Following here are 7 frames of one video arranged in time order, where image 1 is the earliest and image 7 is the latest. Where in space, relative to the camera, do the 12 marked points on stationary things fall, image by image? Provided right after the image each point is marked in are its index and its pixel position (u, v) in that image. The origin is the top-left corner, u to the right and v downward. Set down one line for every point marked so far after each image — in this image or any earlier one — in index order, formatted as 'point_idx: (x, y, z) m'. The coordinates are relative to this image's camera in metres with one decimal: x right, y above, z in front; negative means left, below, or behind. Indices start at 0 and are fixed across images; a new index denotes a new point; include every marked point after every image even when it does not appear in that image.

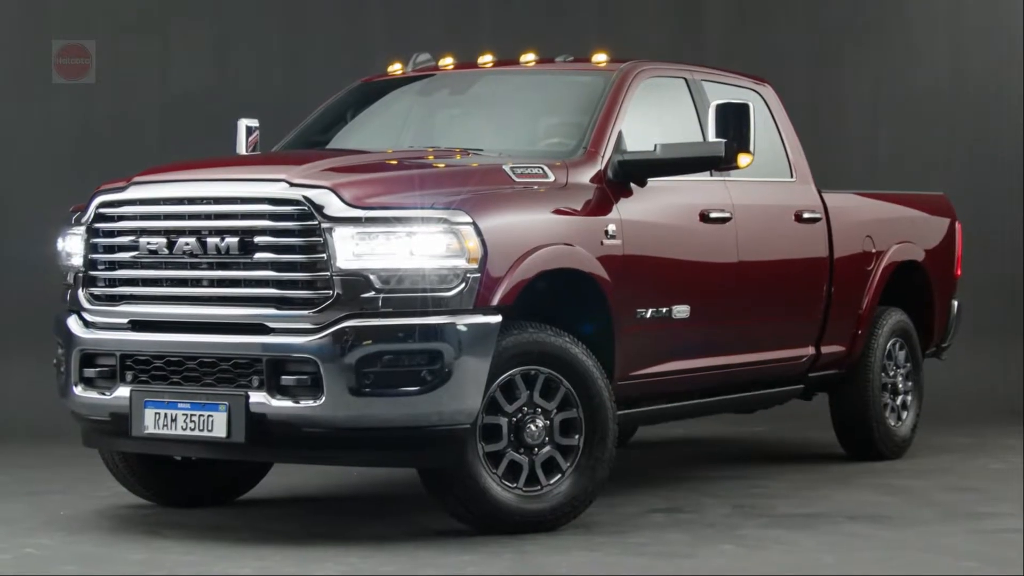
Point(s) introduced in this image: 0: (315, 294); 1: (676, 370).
0: (-0.5, 0.0, +5.9) m
1: (+0.5, -0.3, +7.1) m
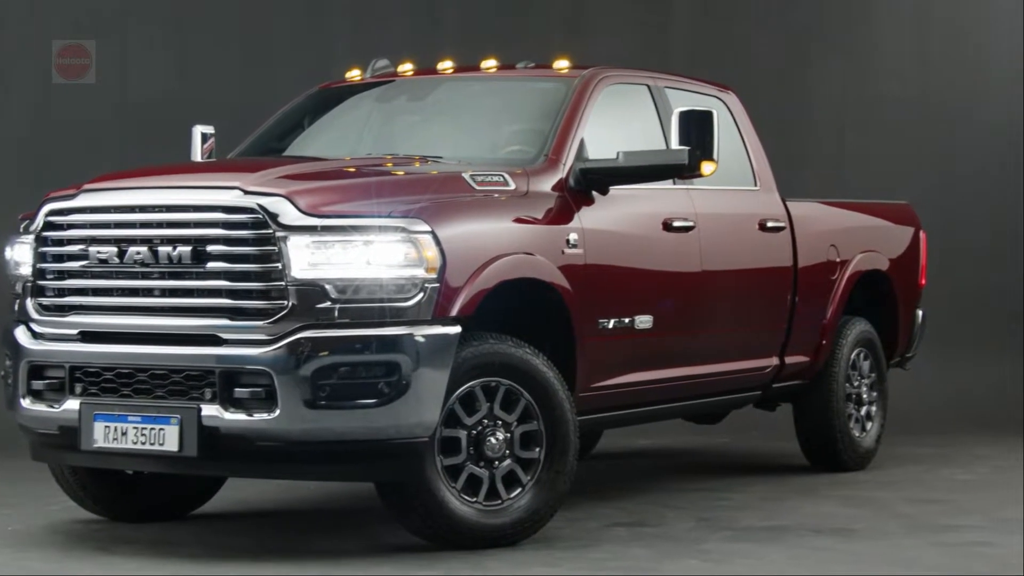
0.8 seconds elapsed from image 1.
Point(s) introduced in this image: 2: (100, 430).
0: (-0.7, 0.0, +5.7) m
1: (+0.4, -0.3, +6.9) m
2: (-1.1, -0.4, +5.9) m
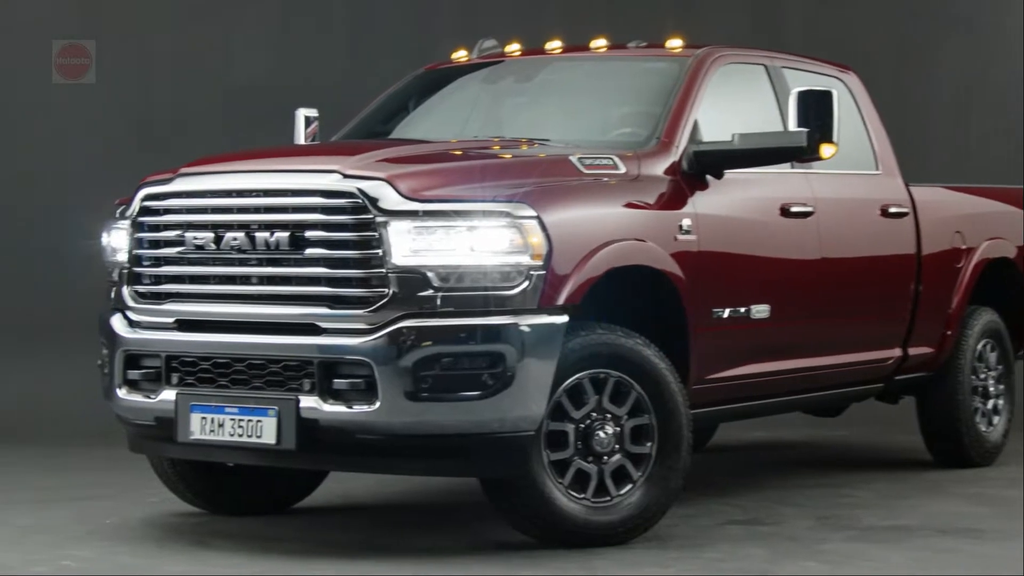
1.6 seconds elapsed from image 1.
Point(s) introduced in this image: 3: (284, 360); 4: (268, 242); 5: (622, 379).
0: (-0.4, 0.0, +5.5) m
1: (+0.8, -0.3, +6.7) m
2: (-0.8, -0.4, +5.7) m
3: (-0.6, -0.2, +5.6) m
4: (-0.6, +0.1, +5.7) m
5: (+0.3, -0.3, +5.9) m
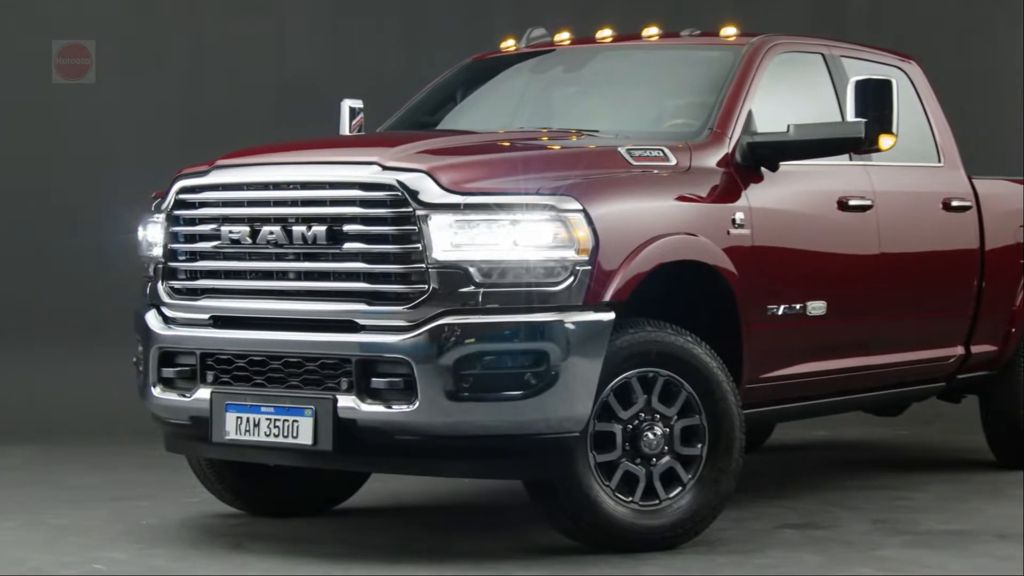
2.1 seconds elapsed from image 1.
0: (-0.3, 0.0, +5.3) m
1: (+0.9, -0.3, +6.4) m
2: (-0.7, -0.3, +5.6) m
3: (-0.5, -0.2, +5.4) m
4: (-0.5, +0.1, +5.5) m
5: (+0.4, -0.2, +5.7) m
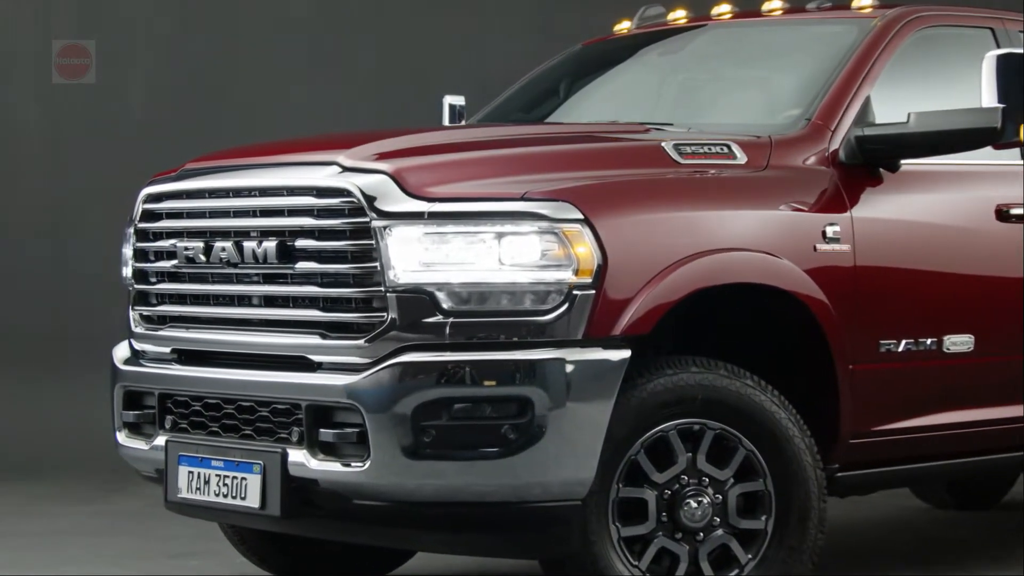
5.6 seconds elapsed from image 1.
0: (-0.3, -0.1, +4.3) m
1: (+1.1, -0.3, +5.2) m
2: (-0.7, -0.4, +4.6) m
3: (-0.5, -0.2, +4.5) m
4: (-0.5, +0.1, +4.5) m
5: (+0.5, -0.3, +4.5) m
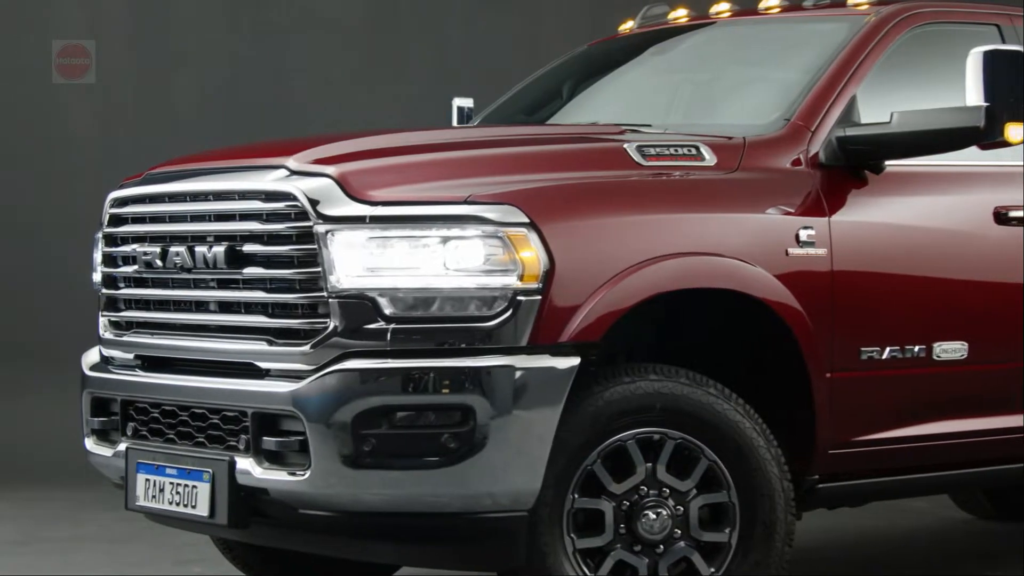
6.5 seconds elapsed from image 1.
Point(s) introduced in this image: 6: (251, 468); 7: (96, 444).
0: (-0.4, -0.1, +4.2) m
1: (+1.0, -0.3, +5.0) m
2: (-0.8, -0.4, +4.6) m
3: (-0.6, -0.3, +4.4) m
4: (-0.6, +0.1, +4.4) m
5: (+0.4, -0.3, +4.4) m
6: (-0.5, -0.4, +4.3) m
7: (-0.9, -0.4, +4.8) m
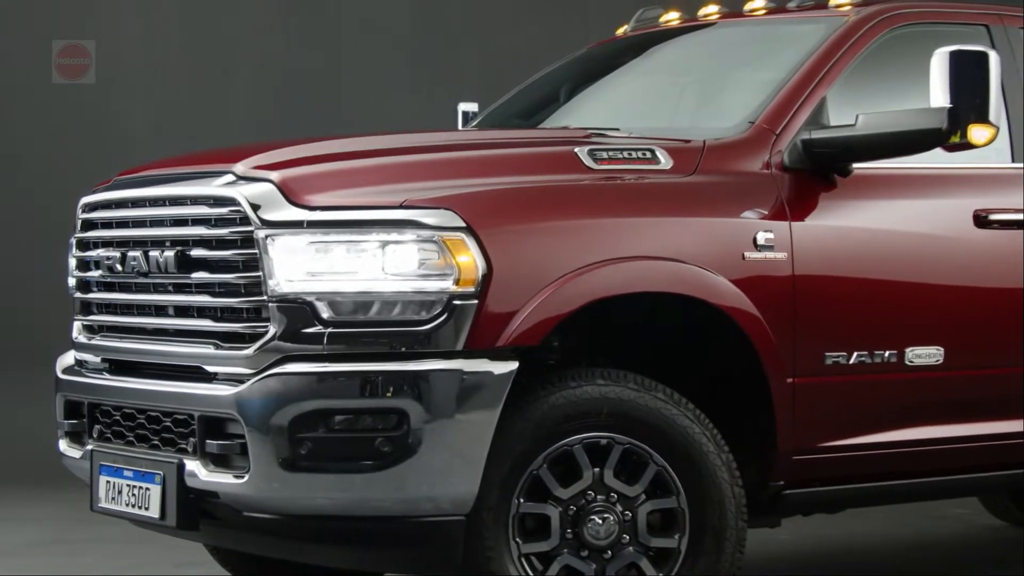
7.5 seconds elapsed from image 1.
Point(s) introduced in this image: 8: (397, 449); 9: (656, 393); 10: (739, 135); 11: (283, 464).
0: (-0.5, -0.1, +4.3) m
1: (+1.0, -0.3, +4.9) m
2: (-0.9, -0.4, +4.6) m
3: (-0.7, -0.3, +4.4) m
4: (-0.7, +0.1, +4.5) m
5: (+0.3, -0.3, +4.4) m
6: (-0.6, -0.4, +4.3) m
7: (-1.0, -0.4, +4.9) m
8: (-0.2, -0.3, +4.1) m
9: (+0.3, -0.2, +4.4) m
10: (+0.5, +0.3, +4.8) m
11: (-0.4, -0.3, +4.2) m
